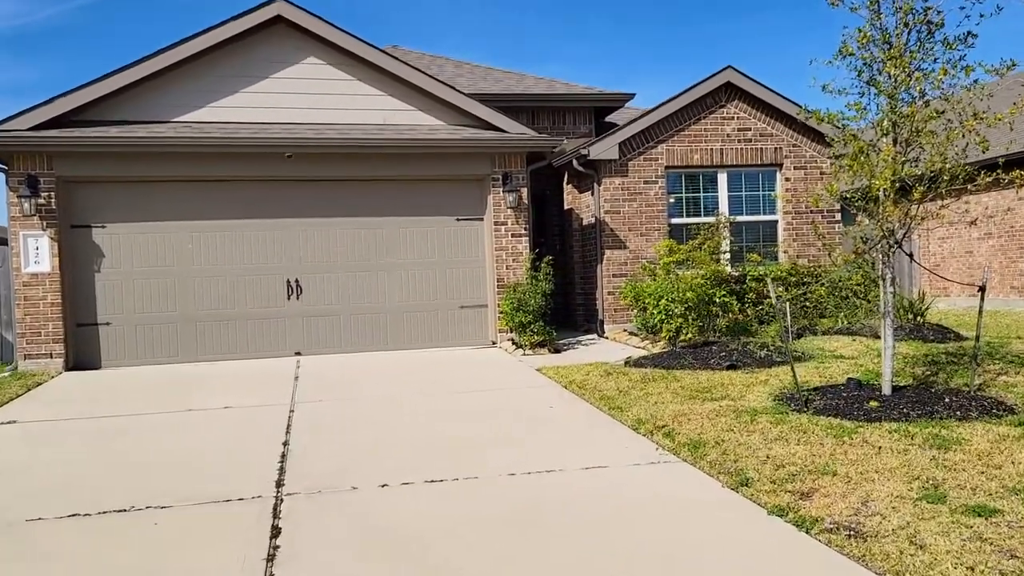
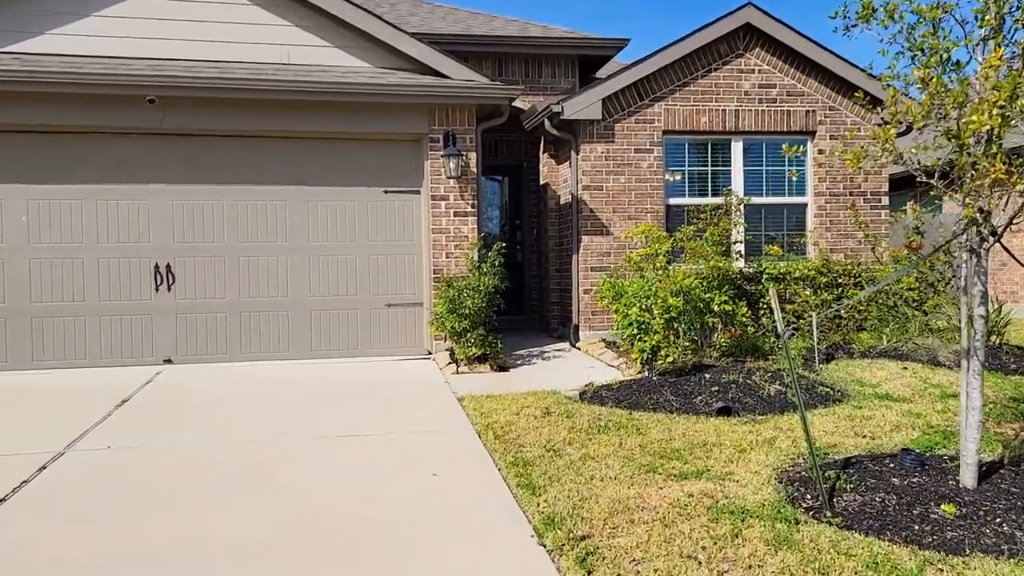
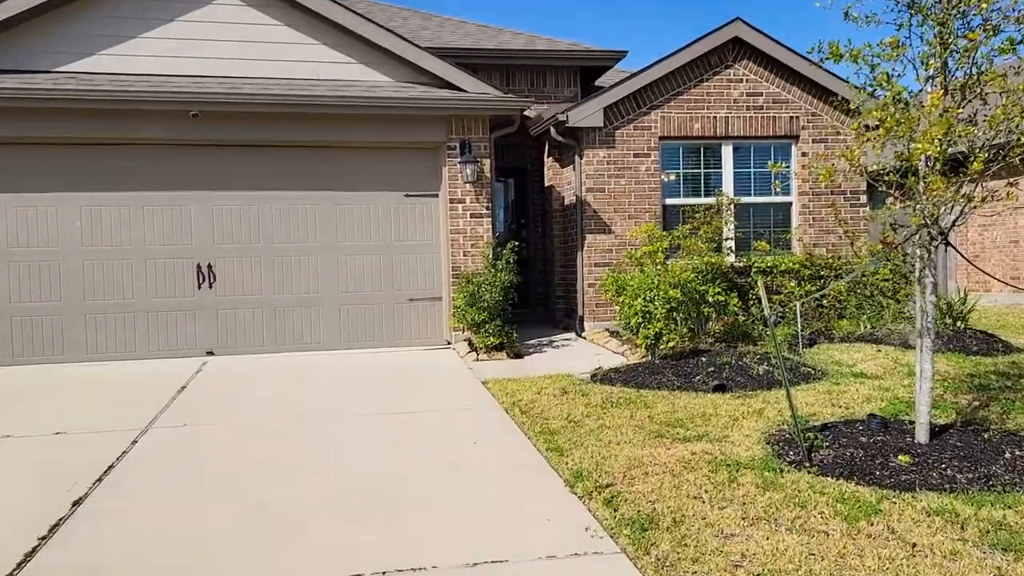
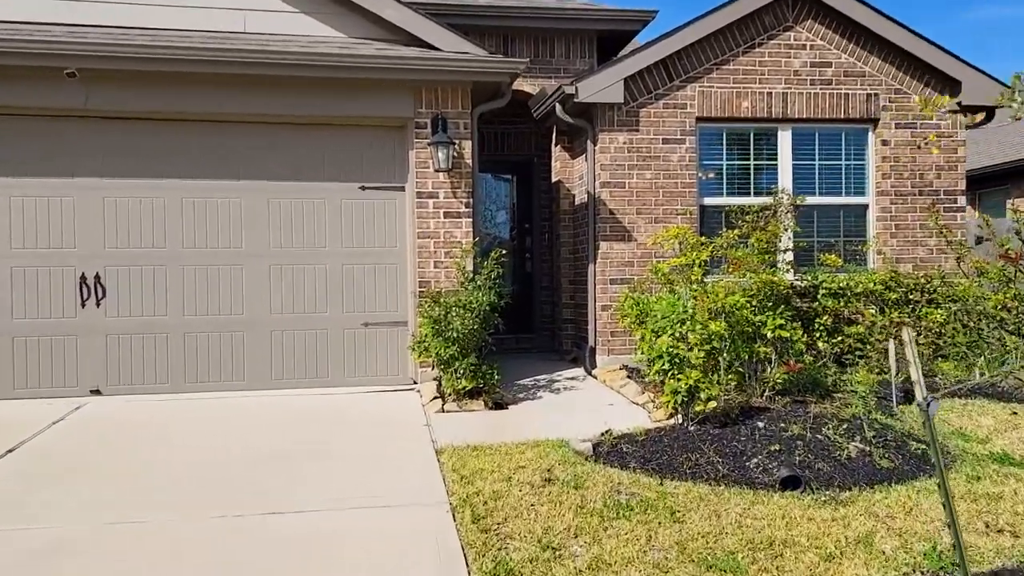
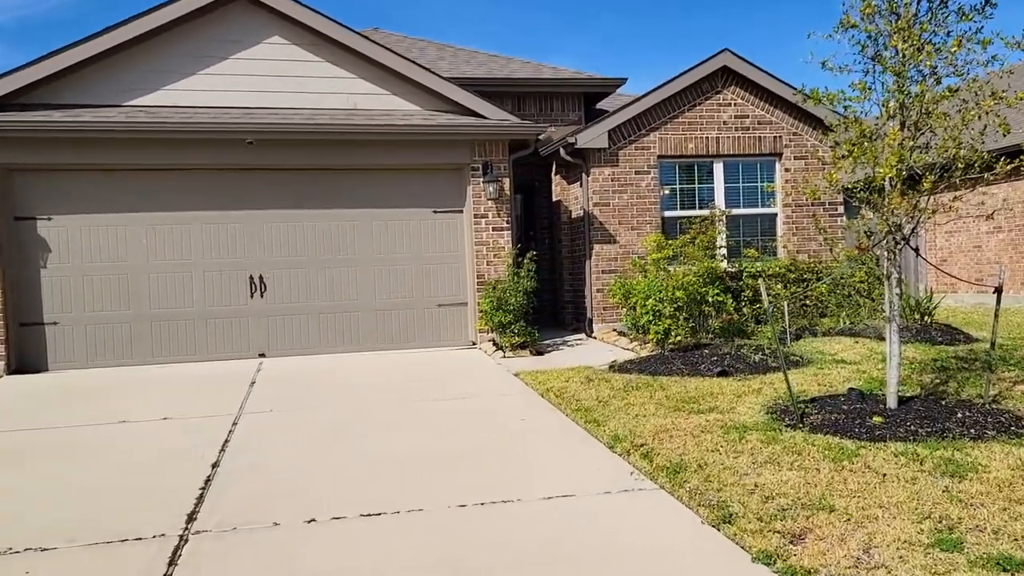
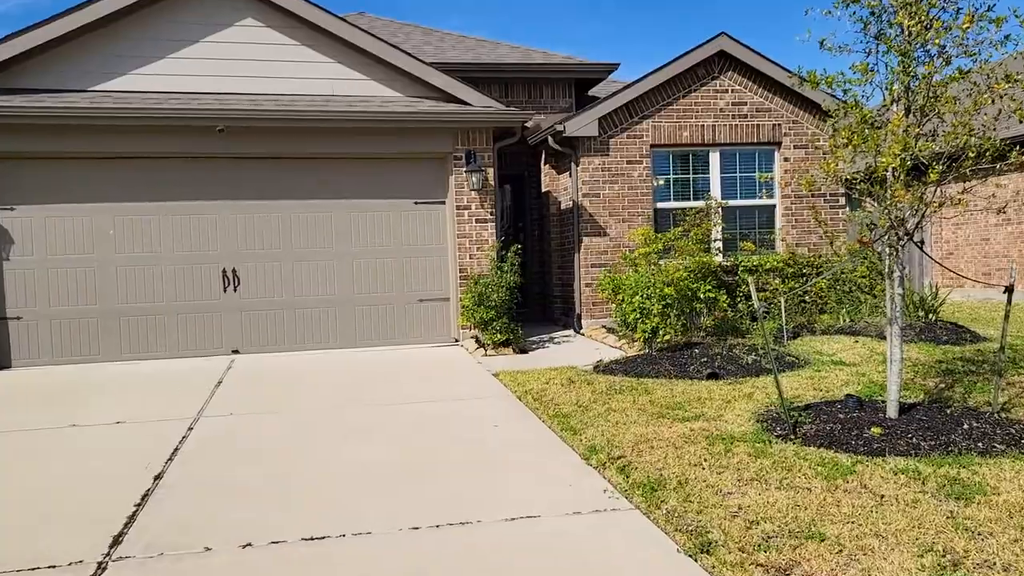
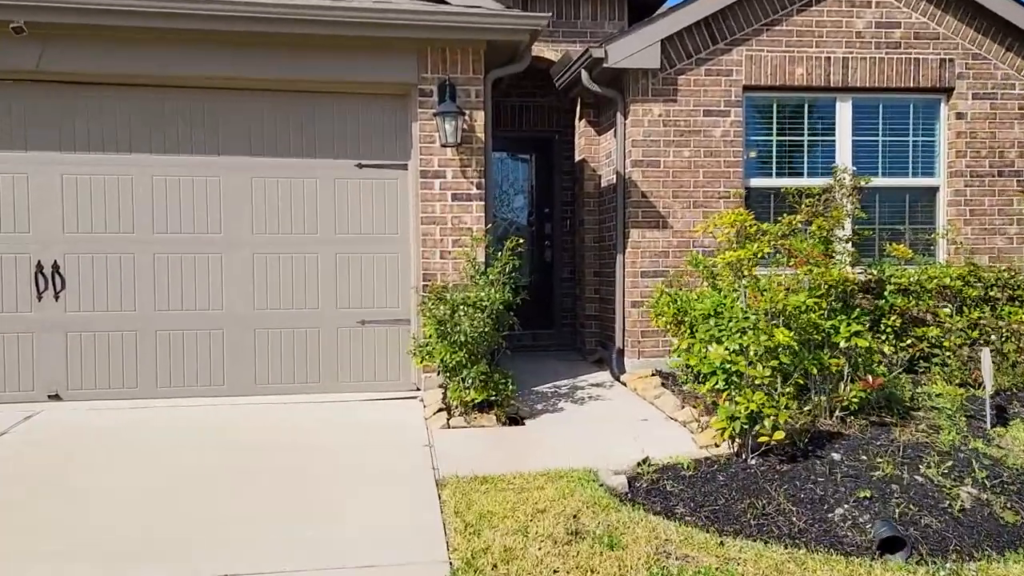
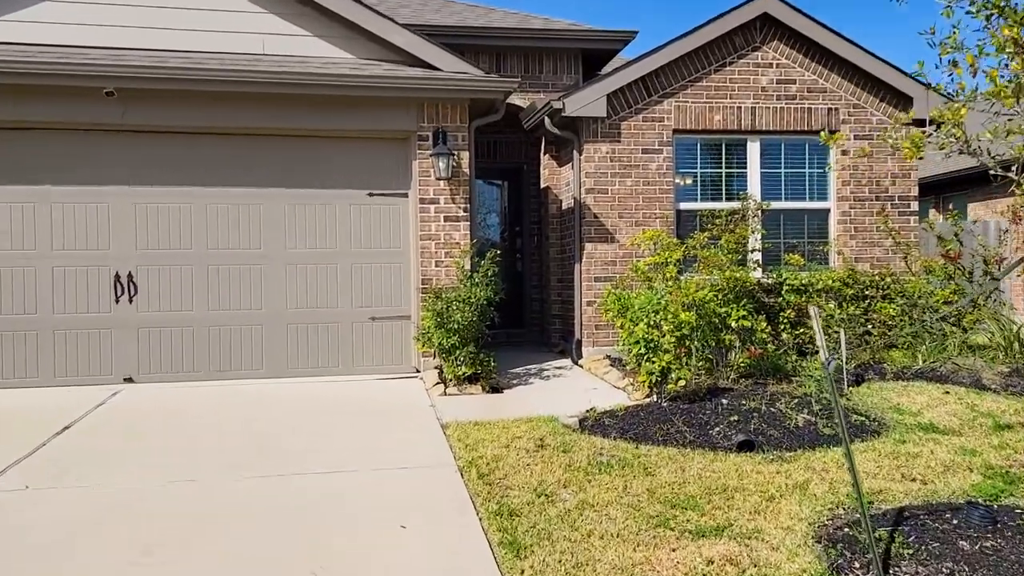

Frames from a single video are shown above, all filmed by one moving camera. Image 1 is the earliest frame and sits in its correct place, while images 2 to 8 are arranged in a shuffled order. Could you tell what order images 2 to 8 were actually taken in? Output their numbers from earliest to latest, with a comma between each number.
5, 6, 3, 2, 8, 4, 7
